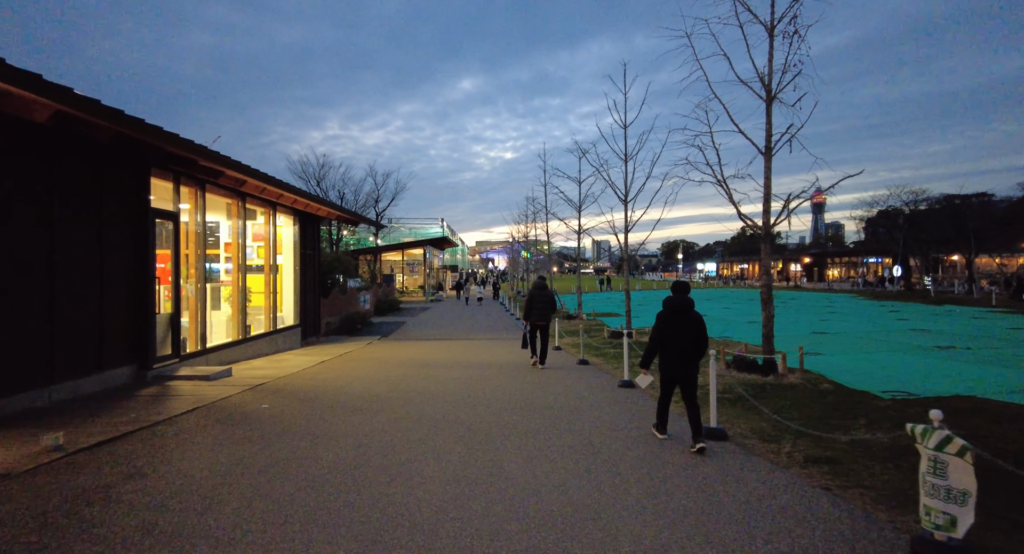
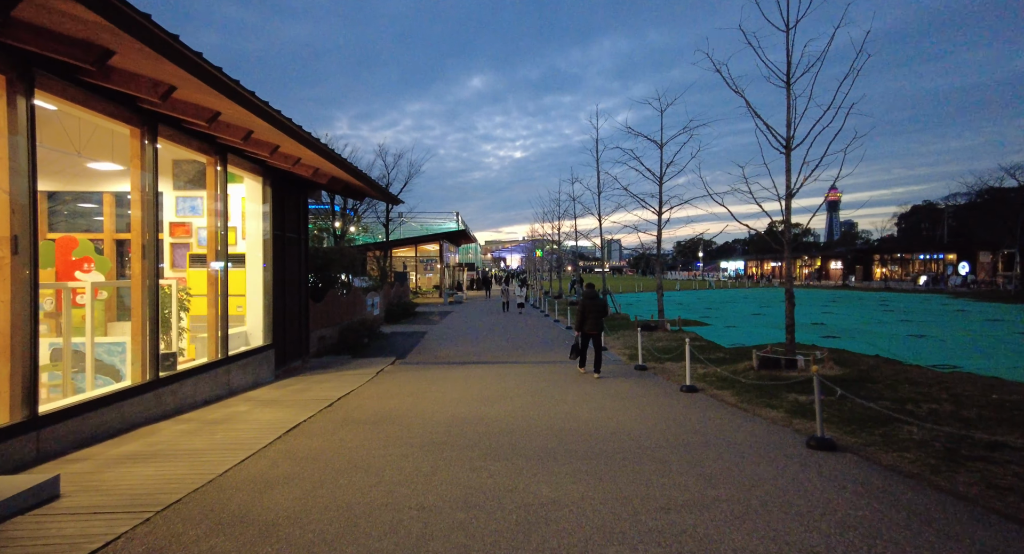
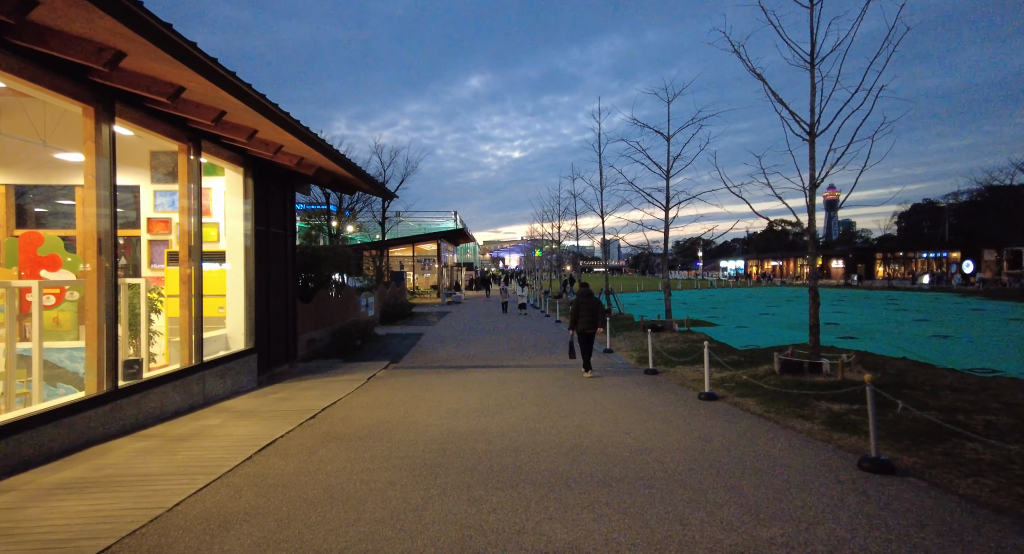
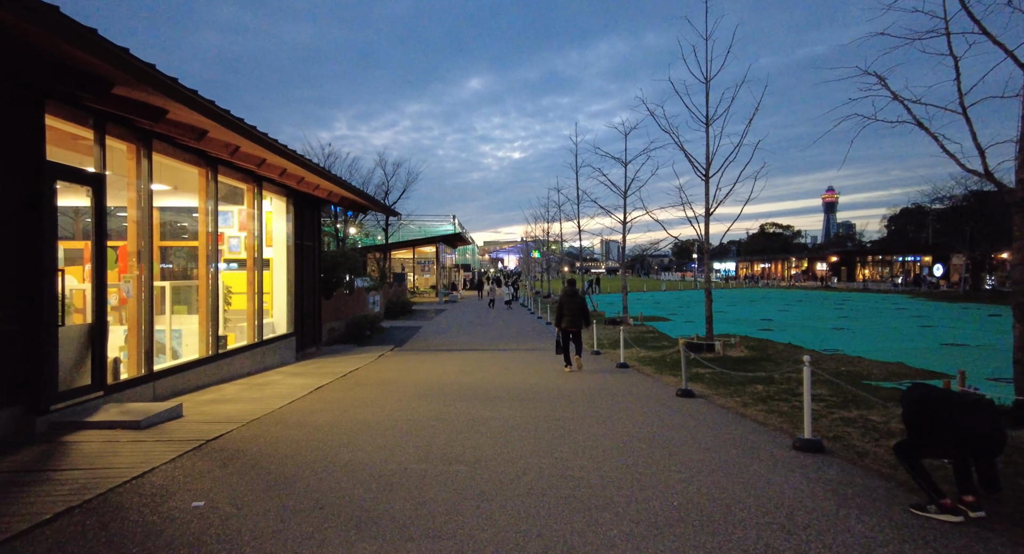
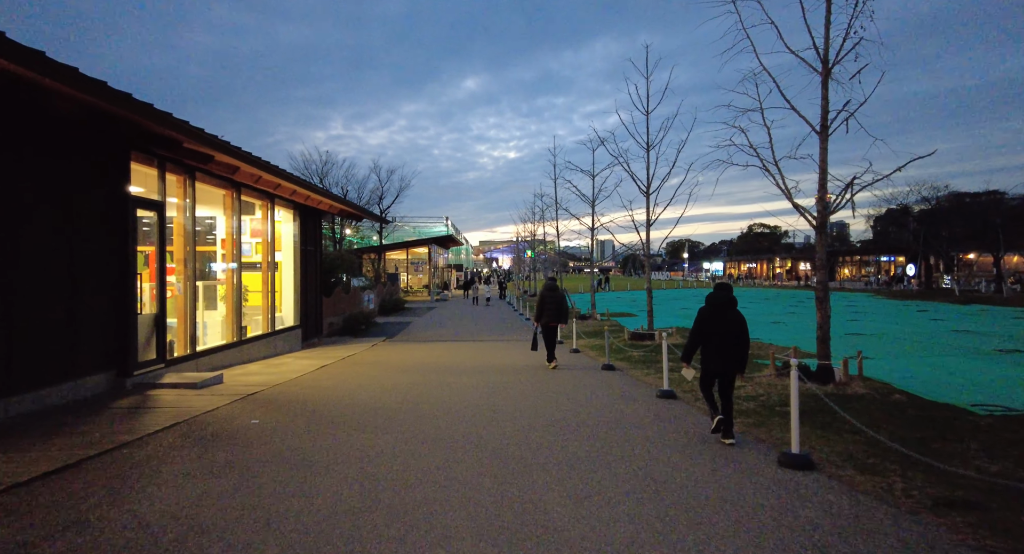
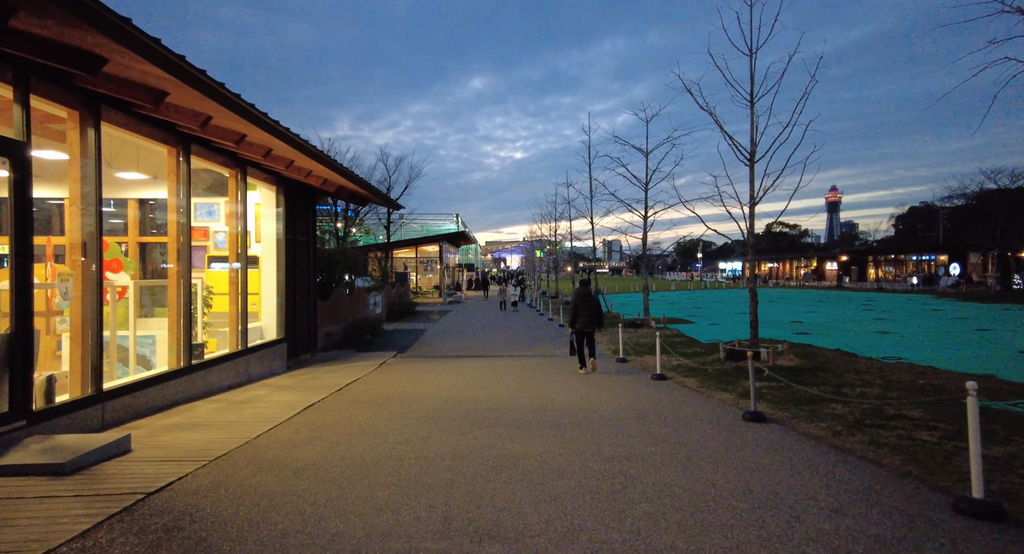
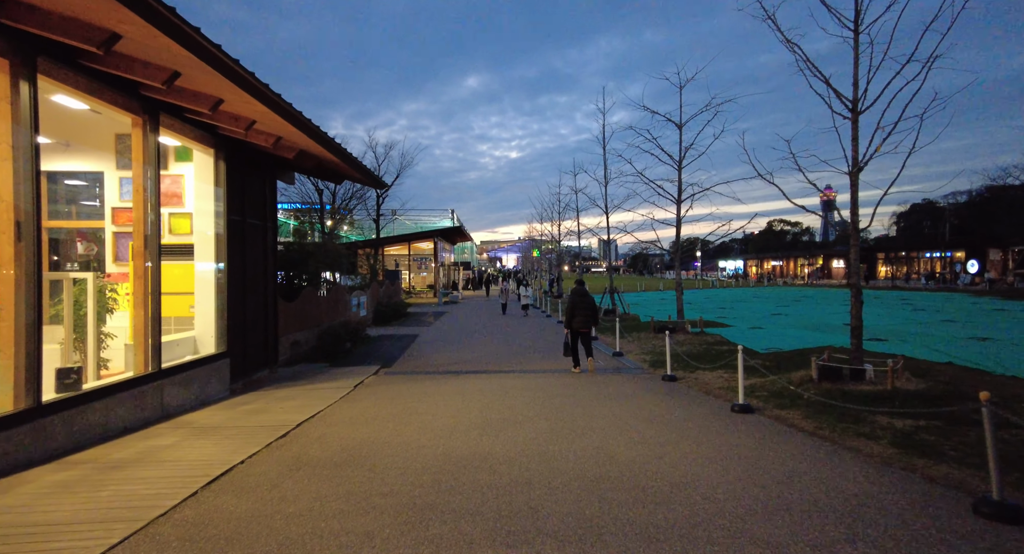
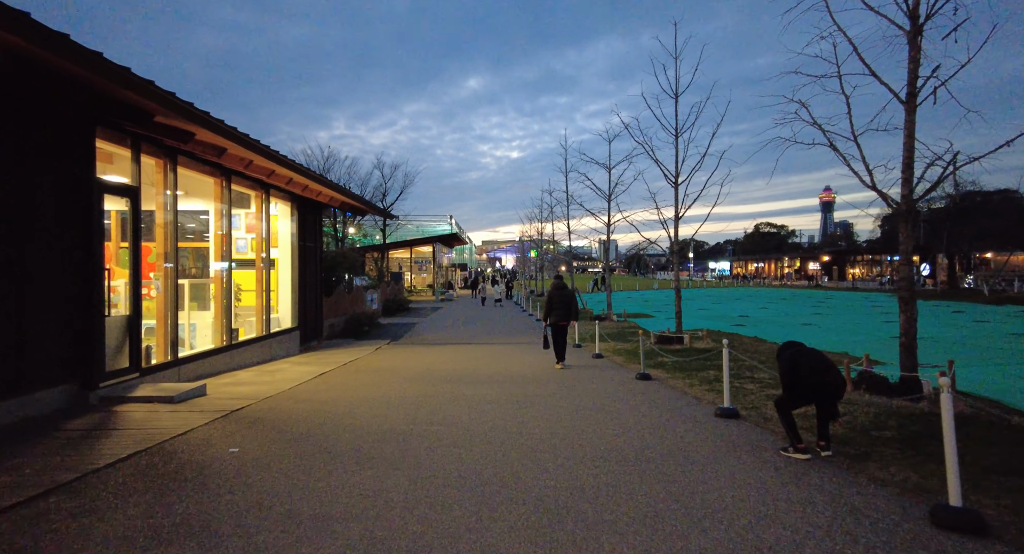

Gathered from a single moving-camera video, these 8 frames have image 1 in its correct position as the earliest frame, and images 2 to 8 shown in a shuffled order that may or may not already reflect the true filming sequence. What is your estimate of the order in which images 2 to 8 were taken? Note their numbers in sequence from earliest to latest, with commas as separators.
5, 8, 4, 6, 2, 3, 7
